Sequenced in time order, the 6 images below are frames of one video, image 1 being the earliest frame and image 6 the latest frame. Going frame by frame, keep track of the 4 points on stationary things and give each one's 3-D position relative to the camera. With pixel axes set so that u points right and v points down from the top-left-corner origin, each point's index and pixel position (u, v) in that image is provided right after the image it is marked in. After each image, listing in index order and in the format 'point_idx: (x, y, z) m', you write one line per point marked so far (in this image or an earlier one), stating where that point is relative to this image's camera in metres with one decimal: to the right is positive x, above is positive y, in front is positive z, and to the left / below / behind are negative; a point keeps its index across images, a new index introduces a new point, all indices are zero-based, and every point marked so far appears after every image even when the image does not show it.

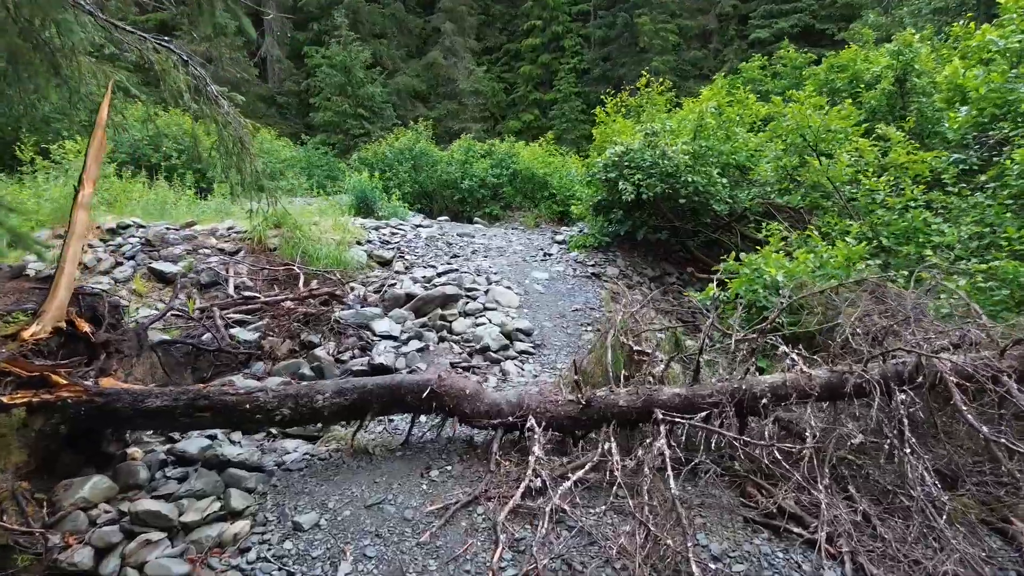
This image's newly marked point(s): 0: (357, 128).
0: (-4.8, +5.2, +19.8) m
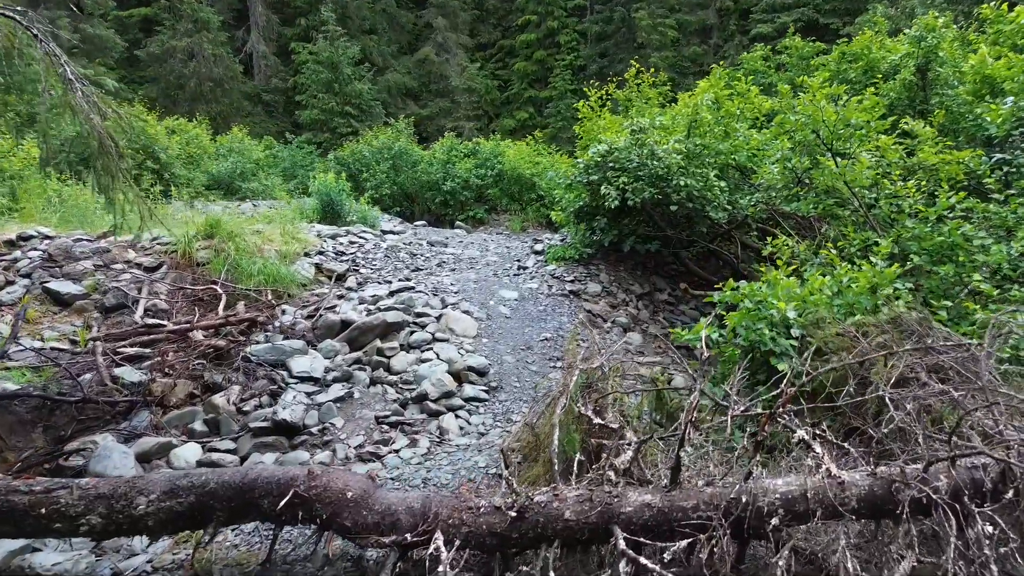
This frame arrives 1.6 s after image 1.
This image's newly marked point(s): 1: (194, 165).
0: (-5.1, +5.0, +19.0) m
1: (-6.4, +2.5, +12.3) m
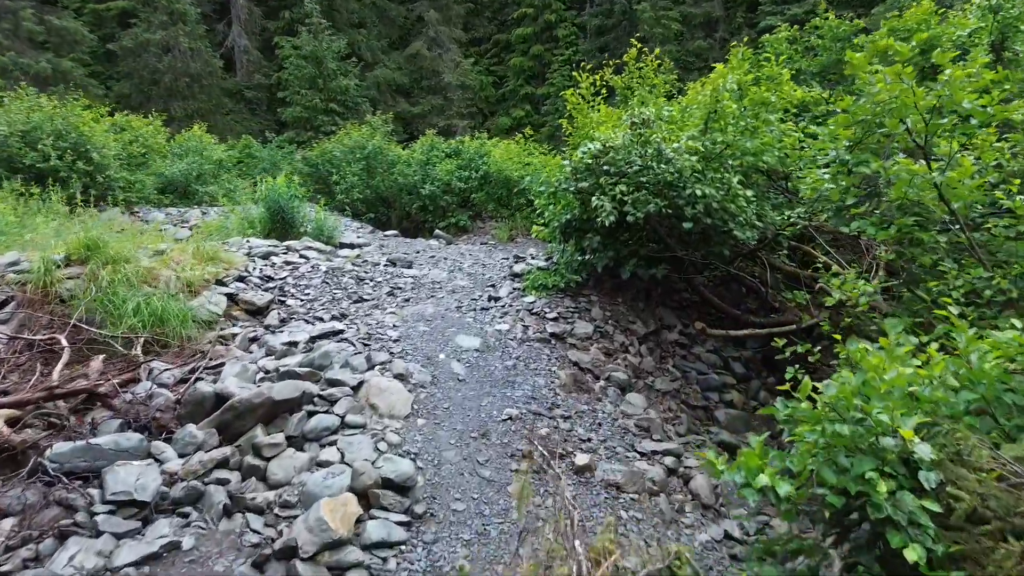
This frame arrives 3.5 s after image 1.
0: (-5.3, +4.8, +17.6) m
1: (-6.6, +2.2, +11.0) m
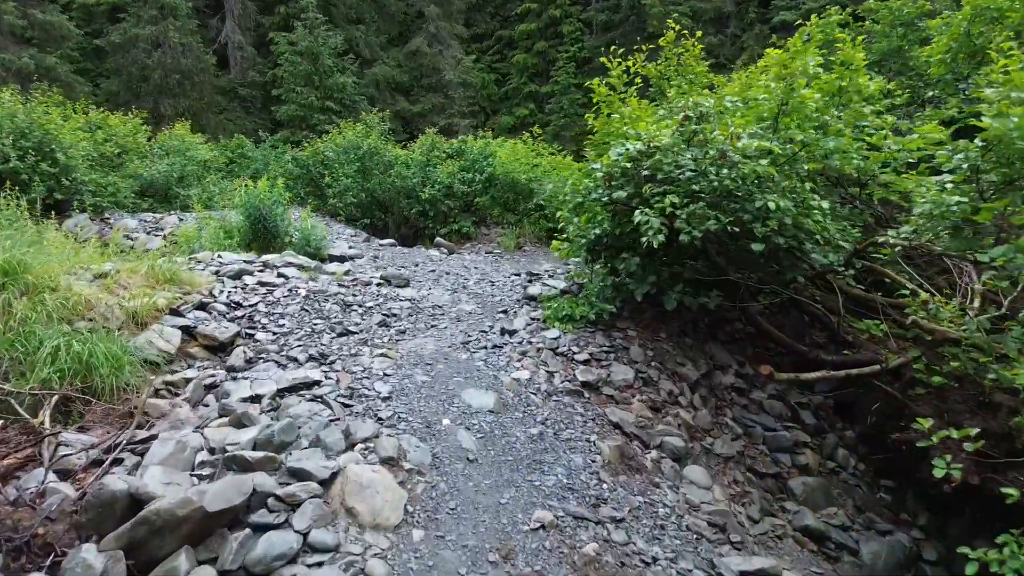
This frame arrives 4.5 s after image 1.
0: (-5.2, +4.6, +16.8) m
1: (-6.5, +2.0, +10.1) m
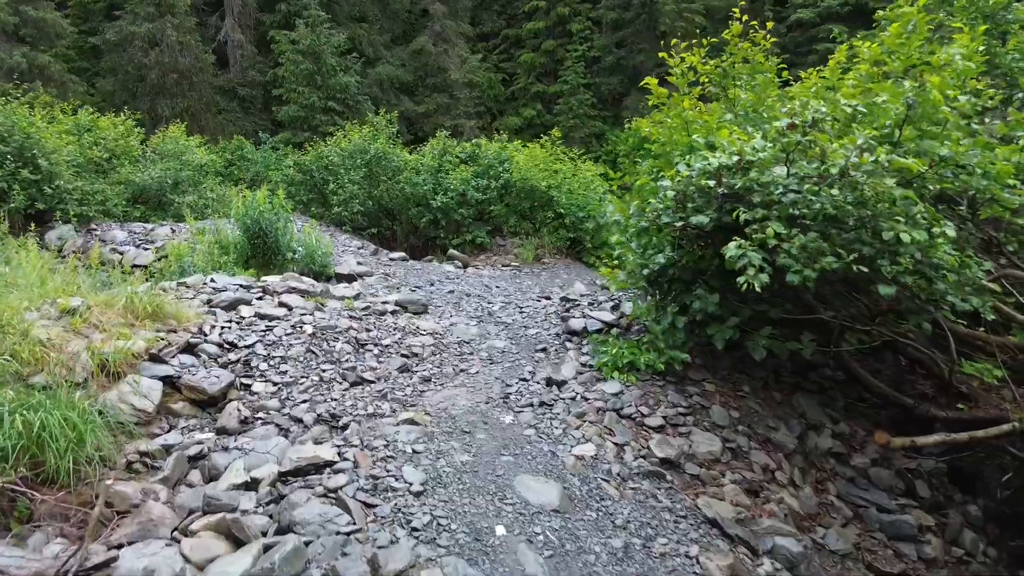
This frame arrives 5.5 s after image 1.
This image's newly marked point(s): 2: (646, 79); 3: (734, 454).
0: (-4.9, +4.3, +16.1) m
1: (-6.2, +1.8, +9.4) m
2: (+0.9, +1.4, +4.1) m
3: (+1.0, -0.8, +2.9) m
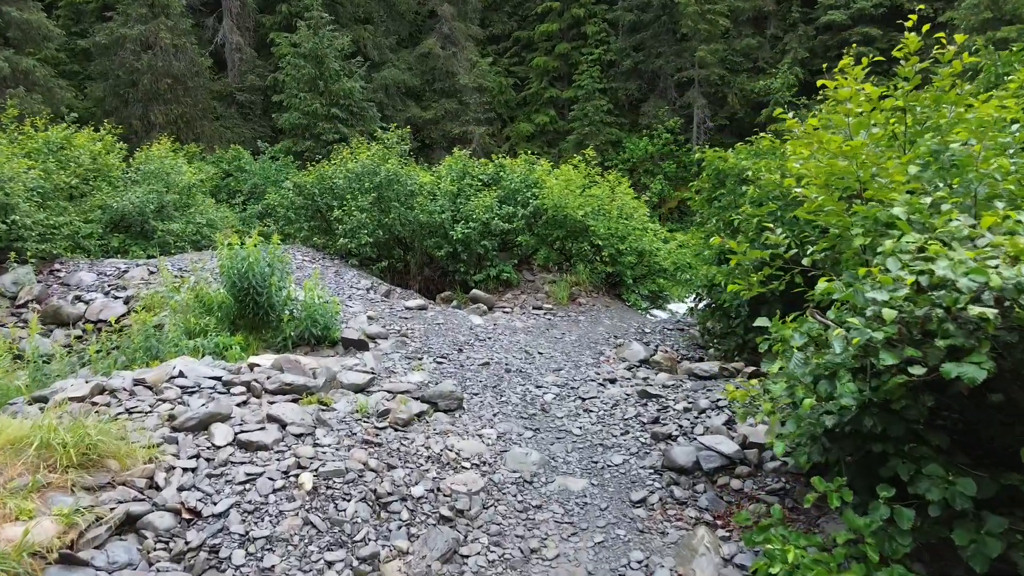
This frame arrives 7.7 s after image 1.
0: (-4.4, +3.8, +14.9) m
1: (-5.8, +1.2, +8.2) m
2: (+1.3, +0.8, +2.9) m
3: (+1.4, -1.4, +1.6) m
